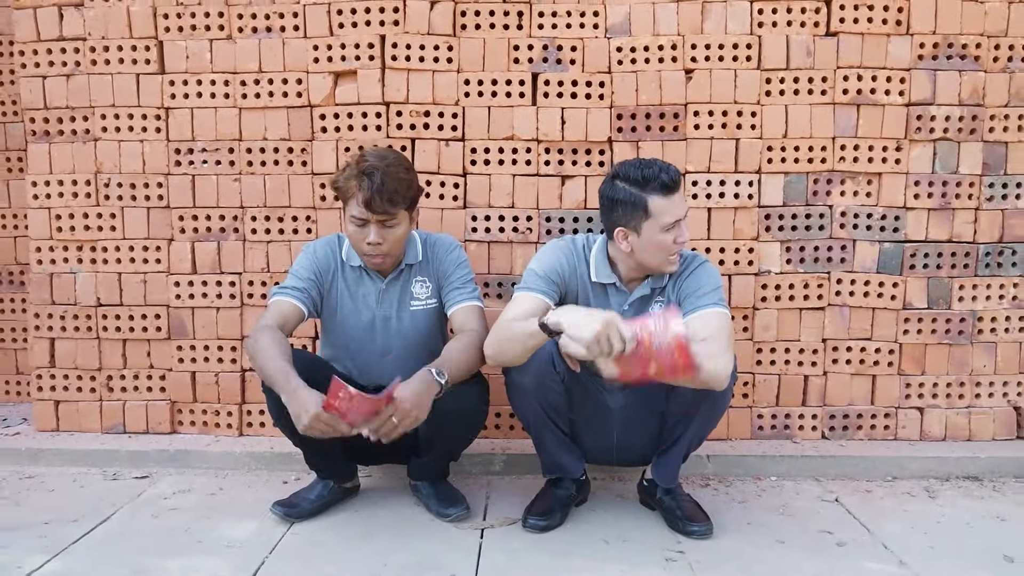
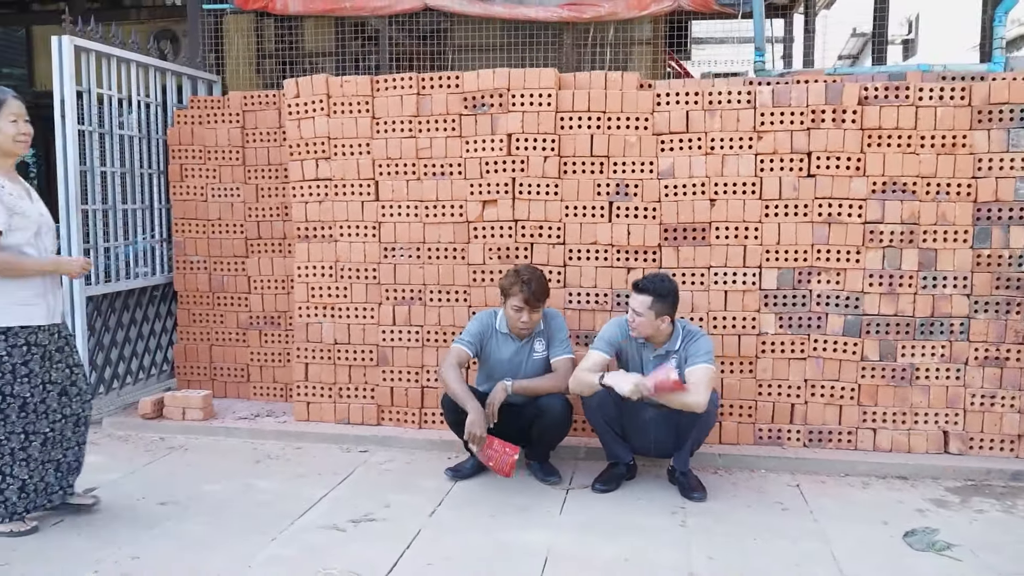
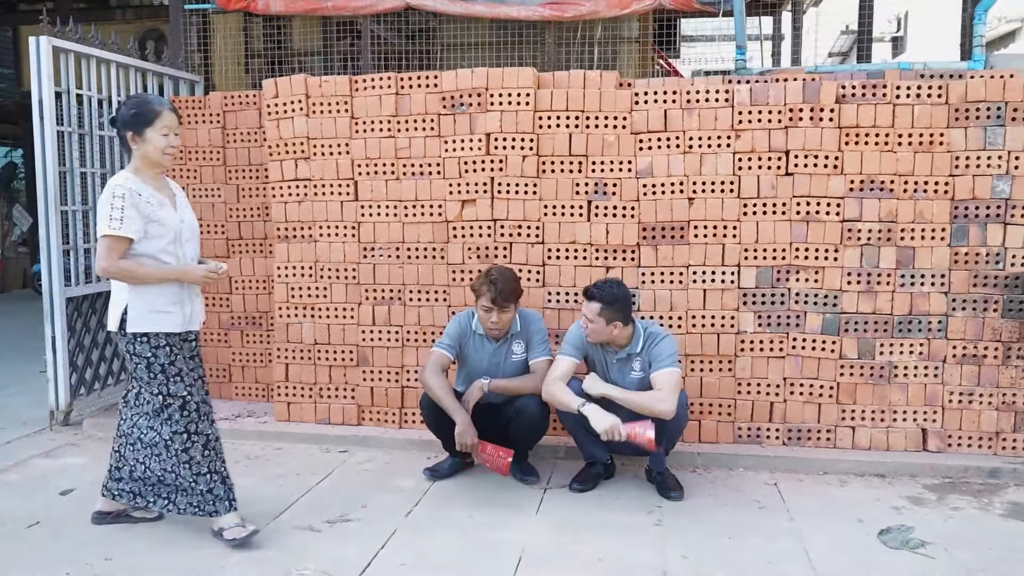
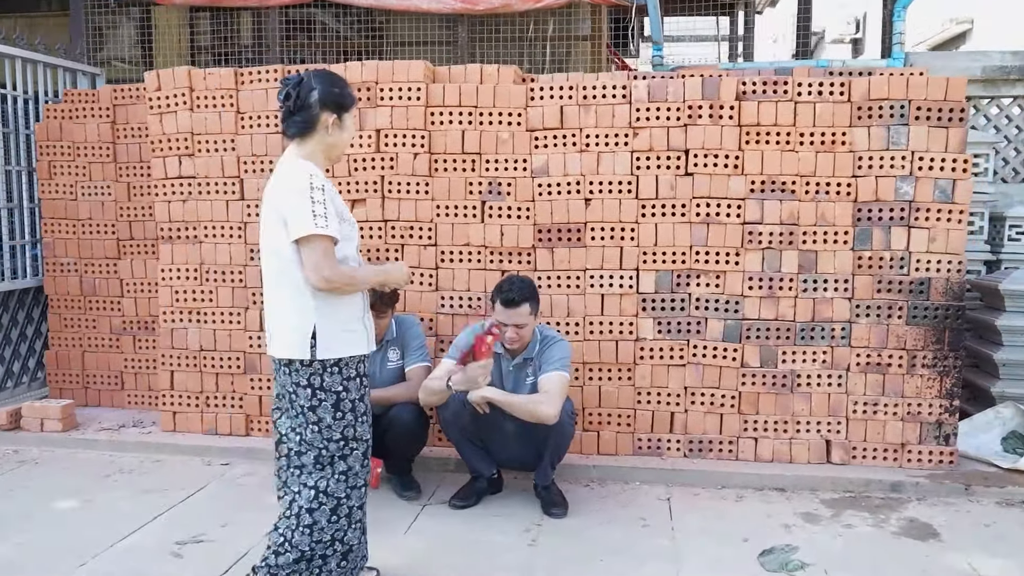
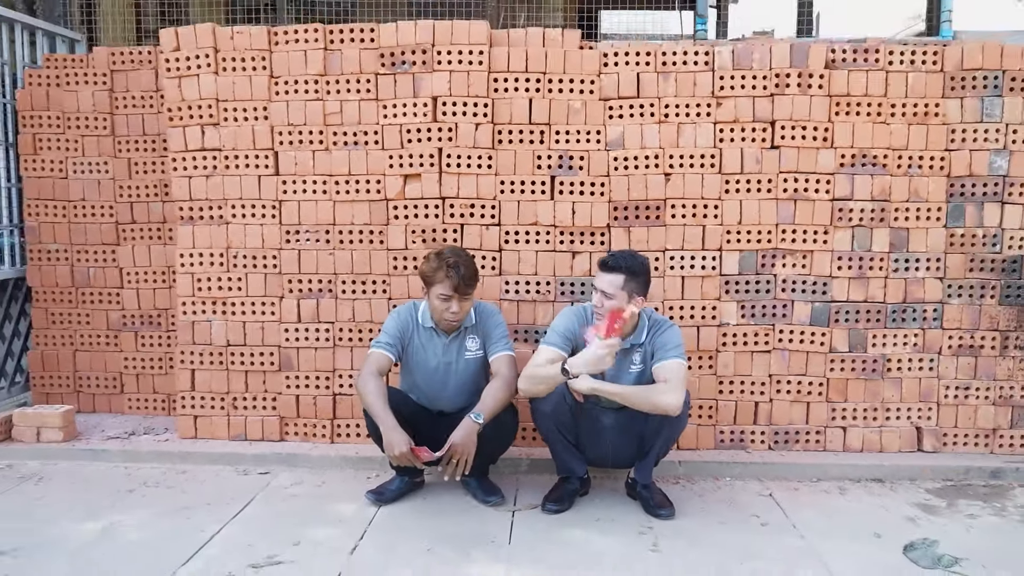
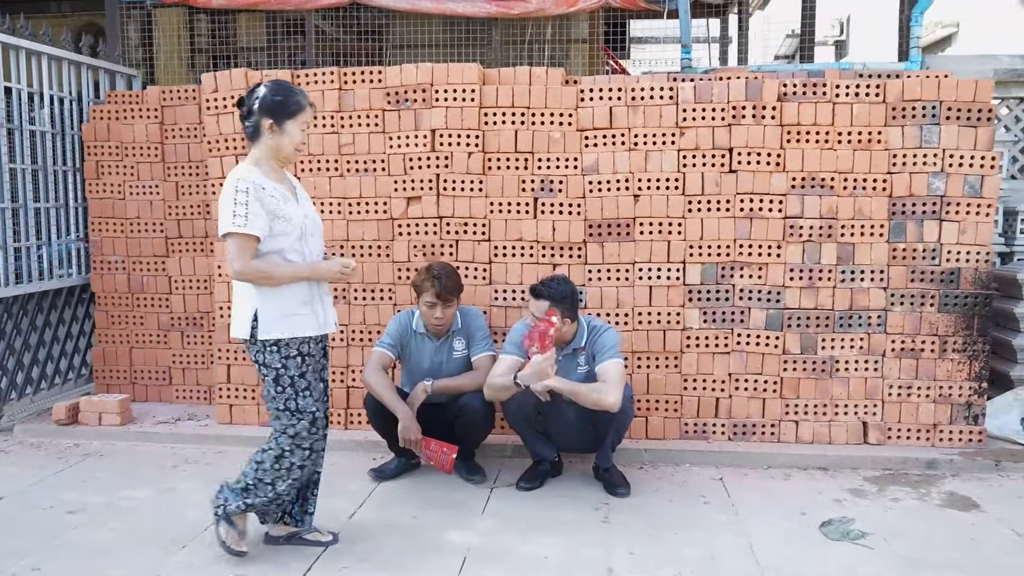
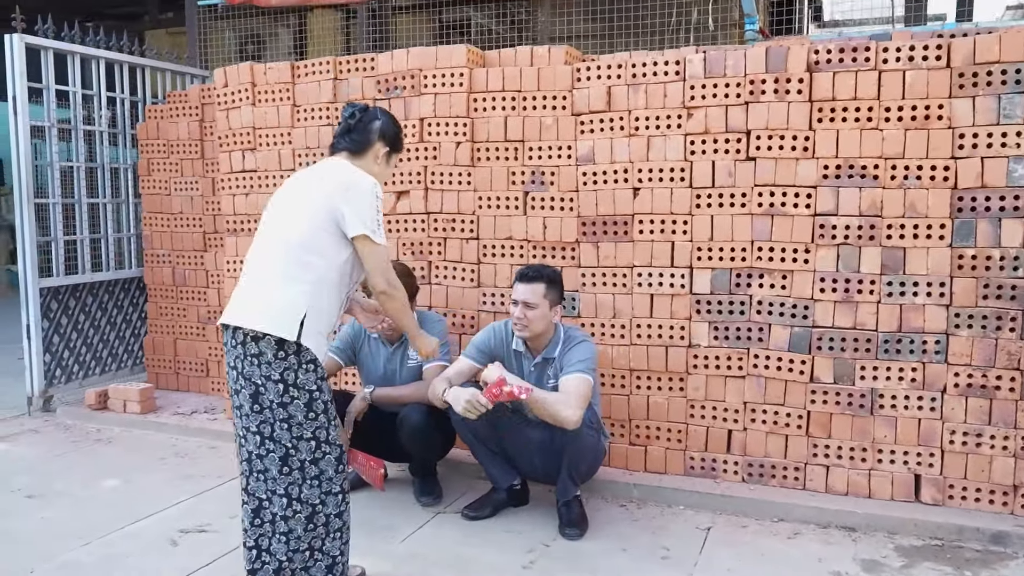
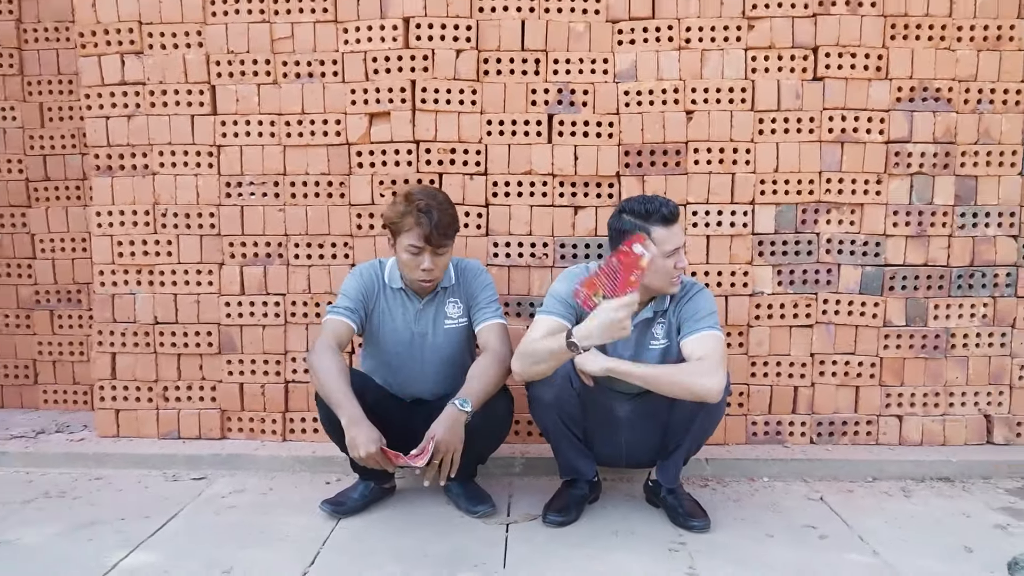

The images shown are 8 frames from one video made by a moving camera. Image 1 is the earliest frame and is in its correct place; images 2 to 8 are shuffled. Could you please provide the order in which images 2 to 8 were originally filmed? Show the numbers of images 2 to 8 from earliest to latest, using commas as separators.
8, 5, 2, 3, 6, 4, 7
